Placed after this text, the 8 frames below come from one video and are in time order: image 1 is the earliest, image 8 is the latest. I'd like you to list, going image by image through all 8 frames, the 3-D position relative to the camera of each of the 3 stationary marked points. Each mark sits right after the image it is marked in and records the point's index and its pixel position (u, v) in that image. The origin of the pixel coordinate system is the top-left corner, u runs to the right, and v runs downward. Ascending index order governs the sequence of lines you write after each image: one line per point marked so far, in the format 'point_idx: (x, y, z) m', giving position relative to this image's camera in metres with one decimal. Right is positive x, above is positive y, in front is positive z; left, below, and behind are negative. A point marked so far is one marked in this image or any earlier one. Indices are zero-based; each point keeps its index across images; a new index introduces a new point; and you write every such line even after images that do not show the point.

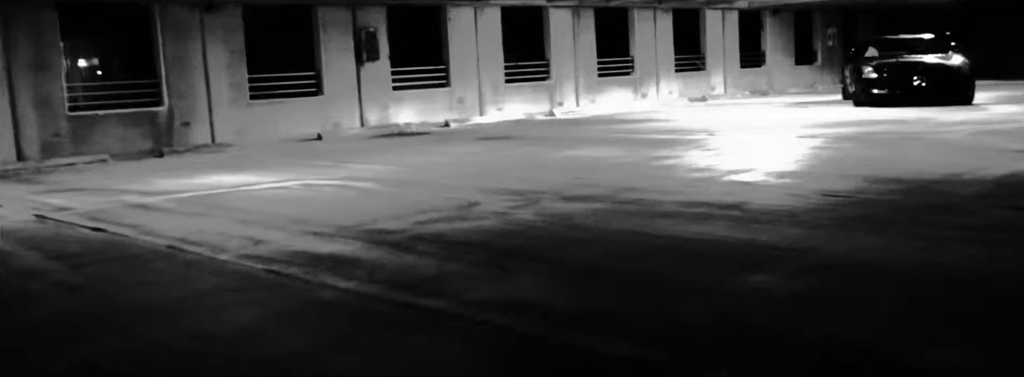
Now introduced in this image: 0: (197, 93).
0: (-4.9, +1.5, +15.2) m
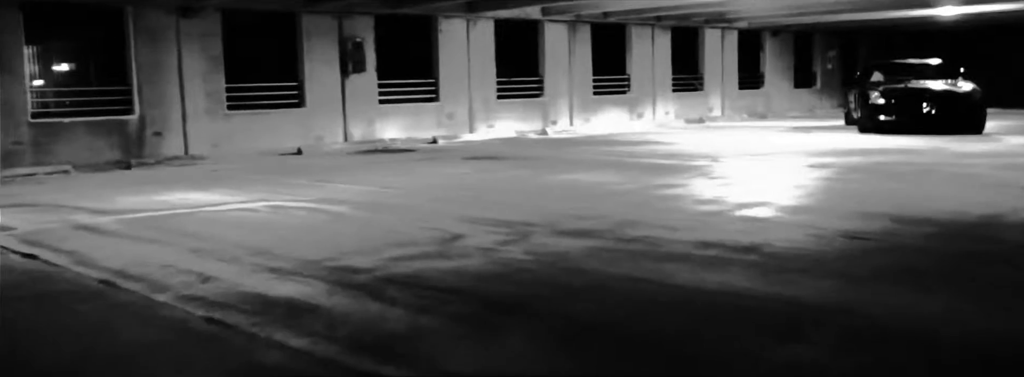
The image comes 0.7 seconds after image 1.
0: (-5.0, +1.3, +14.3) m
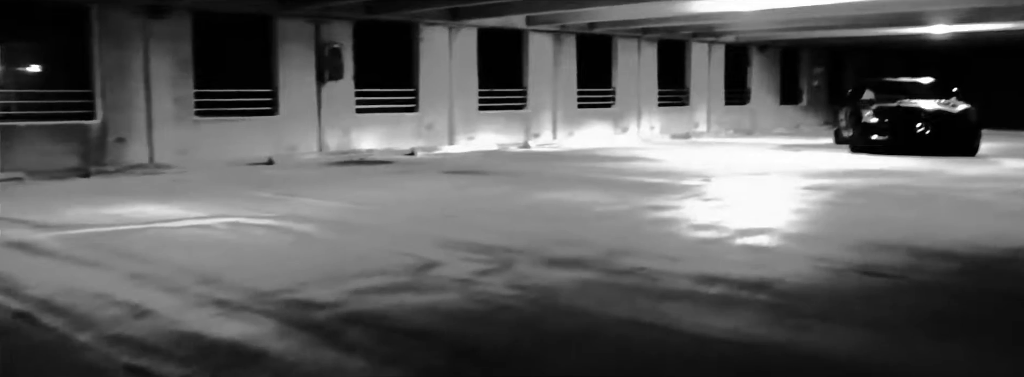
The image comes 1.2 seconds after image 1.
0: (-5.3, +1.2, +13.6) m
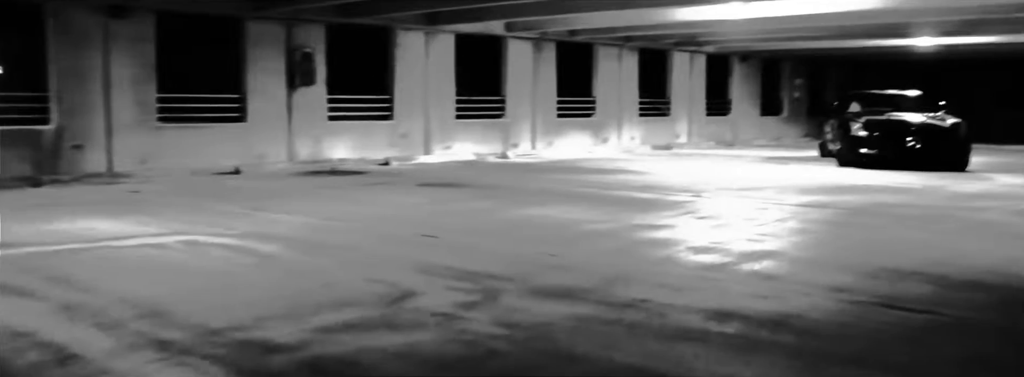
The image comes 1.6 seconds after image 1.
0: (-5.5, +1.0, +12.9) m
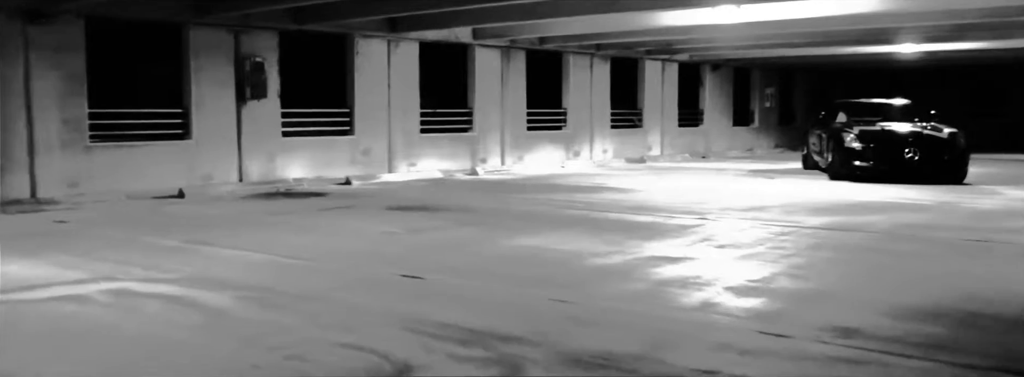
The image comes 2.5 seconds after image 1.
0: (-5.8, +0.7, +11.4) m
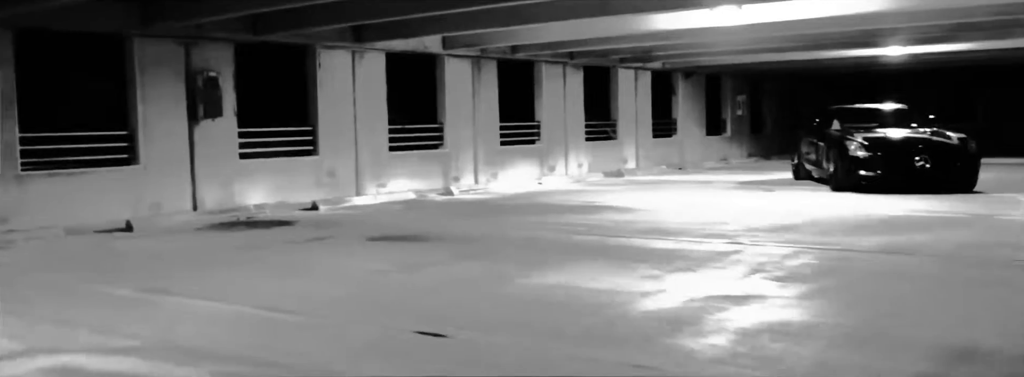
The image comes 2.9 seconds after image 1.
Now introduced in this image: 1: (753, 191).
0: (-5.9, +0.3, +9.8) m
1: (+3.8, 0.0, +15.2) m
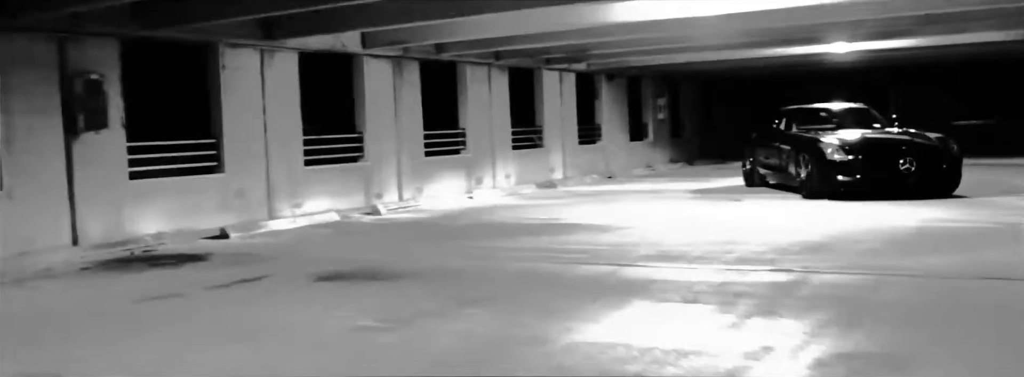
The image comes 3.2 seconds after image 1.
0: (-6.0, 0.0, +7.2) m
1: (+2.9, -0.2, +13.8) m
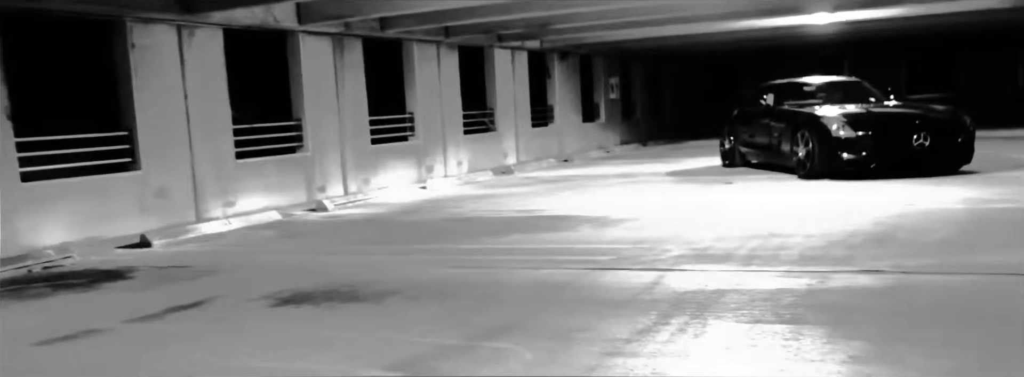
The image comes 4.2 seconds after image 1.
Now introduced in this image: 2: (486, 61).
0: (-5.9, -0.1, +5.1) m
1: (+2.5, 0.0, +12.4) m
2: (-0.4, +2.3, +17.7) m
